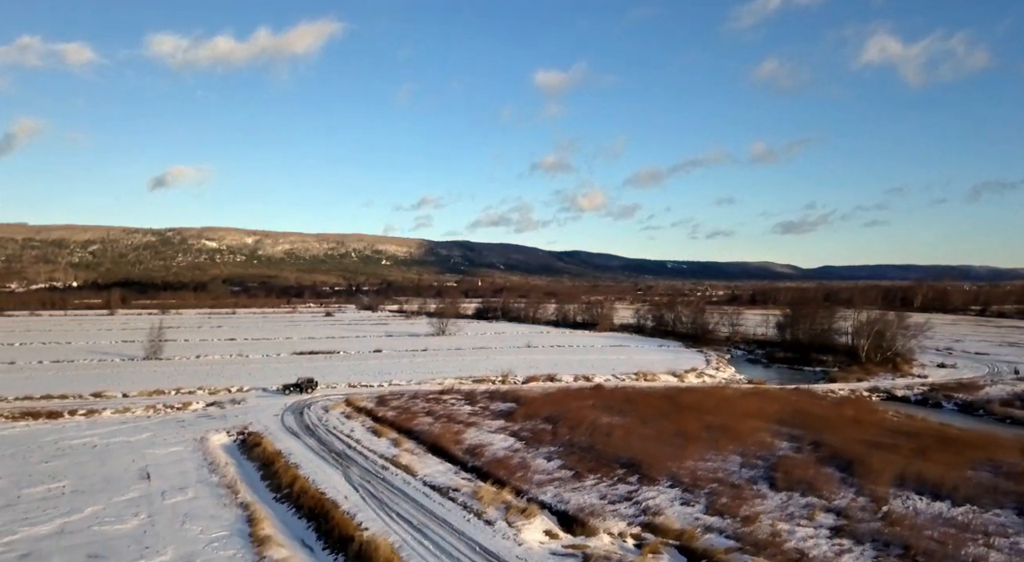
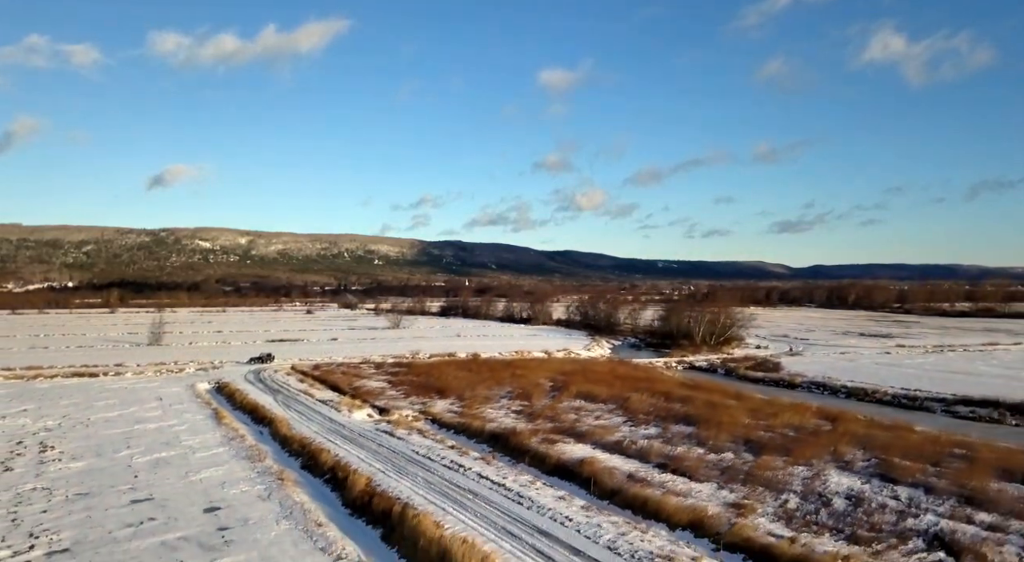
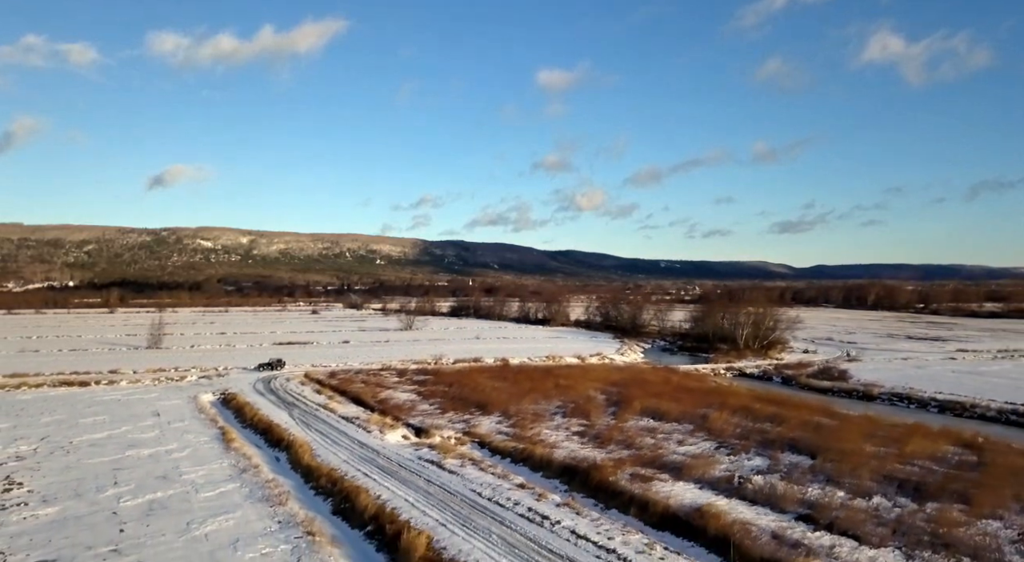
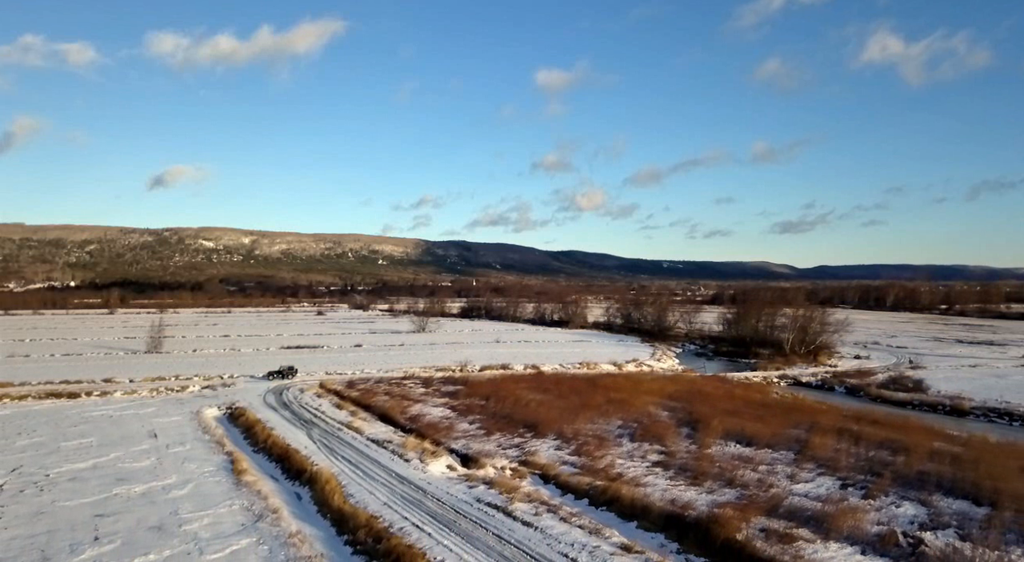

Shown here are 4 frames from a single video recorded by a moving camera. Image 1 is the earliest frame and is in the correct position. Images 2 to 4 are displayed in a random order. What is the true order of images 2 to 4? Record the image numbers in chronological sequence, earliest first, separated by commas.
4, 3, 2
